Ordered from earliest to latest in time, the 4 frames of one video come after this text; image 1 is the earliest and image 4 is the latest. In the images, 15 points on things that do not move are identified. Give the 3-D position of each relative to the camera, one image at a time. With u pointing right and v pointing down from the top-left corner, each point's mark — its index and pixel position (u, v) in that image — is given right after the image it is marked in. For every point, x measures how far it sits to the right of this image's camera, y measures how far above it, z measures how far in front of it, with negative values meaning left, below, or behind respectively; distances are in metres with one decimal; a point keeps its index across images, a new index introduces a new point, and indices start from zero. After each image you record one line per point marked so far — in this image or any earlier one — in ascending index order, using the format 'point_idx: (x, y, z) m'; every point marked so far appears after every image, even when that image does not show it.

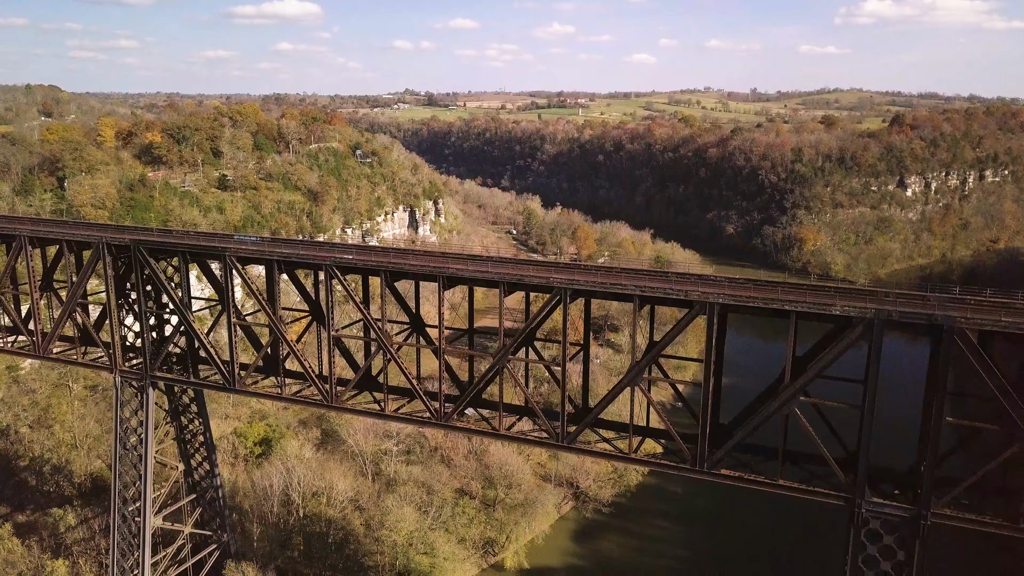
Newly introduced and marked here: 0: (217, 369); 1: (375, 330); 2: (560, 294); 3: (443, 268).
0: (-9.0, -2.5, +19.3) m
1: (-3.8, -1.2, +17.2) m
2: (+1.2, -0.1, +15.1) m
3: (-1.8, +0.5, +16.5) m
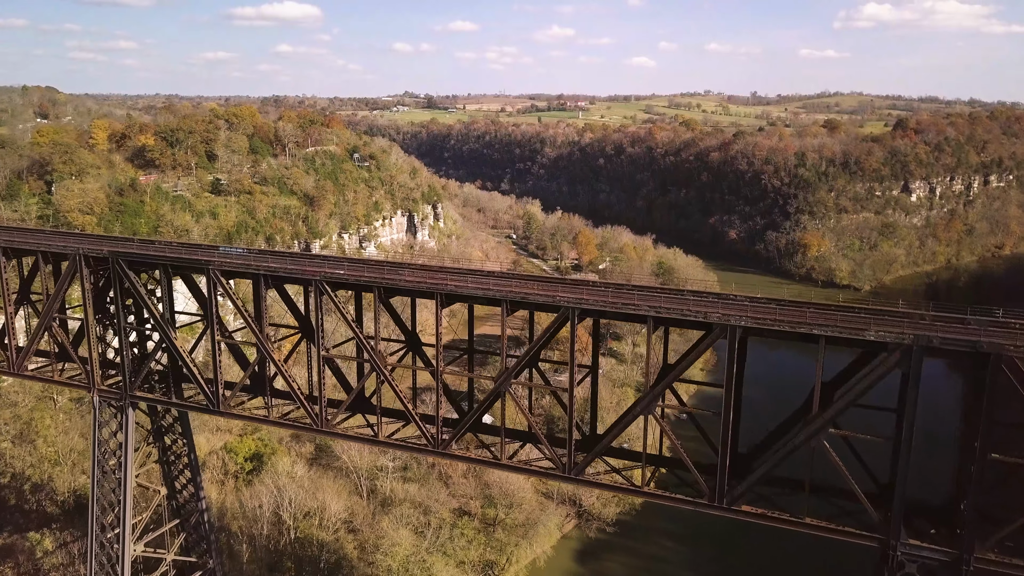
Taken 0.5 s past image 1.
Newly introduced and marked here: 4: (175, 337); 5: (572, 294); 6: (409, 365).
0: (-9.0, -2.9, +18.2) m
1: (-3.7, -1.6, +16.1) m
2: (+1.2, -0.6, +13.9) m
3: (-1.7, +0.1, +15.3) m
4: (-9.8, -1.4, +18.2) m
5: (+1.4, -0.2, +14.4) m
6: (-2.8, -2.1, +16.9) m
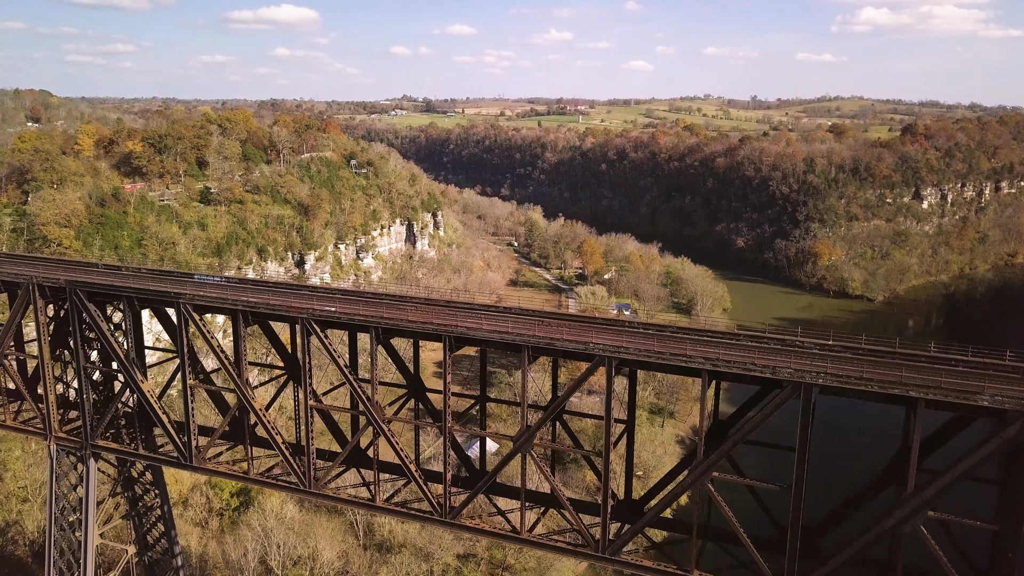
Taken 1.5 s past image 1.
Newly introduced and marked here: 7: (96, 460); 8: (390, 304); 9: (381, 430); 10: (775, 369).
0: (-8.5, -3.8, +15.8) m
1: (-3.2, -2.5, +13.8) m
2: (+1.7, -1.4, +11.6) m
3: (-1.3, -0.8, +13.0) m
4: (-9.3, -2.3, +15.8) m
5: (+1.8, -1.0, +12.1) m
6: (-2.3, -3.0, +14.6) m
7: (-11.1, -4.6, +16.8) m
8: (-2.8, -0.4, +14.7) m
9: (-2.9, -3.1, +13.9) m
10: (+4.5, -1.4, +10.8) m
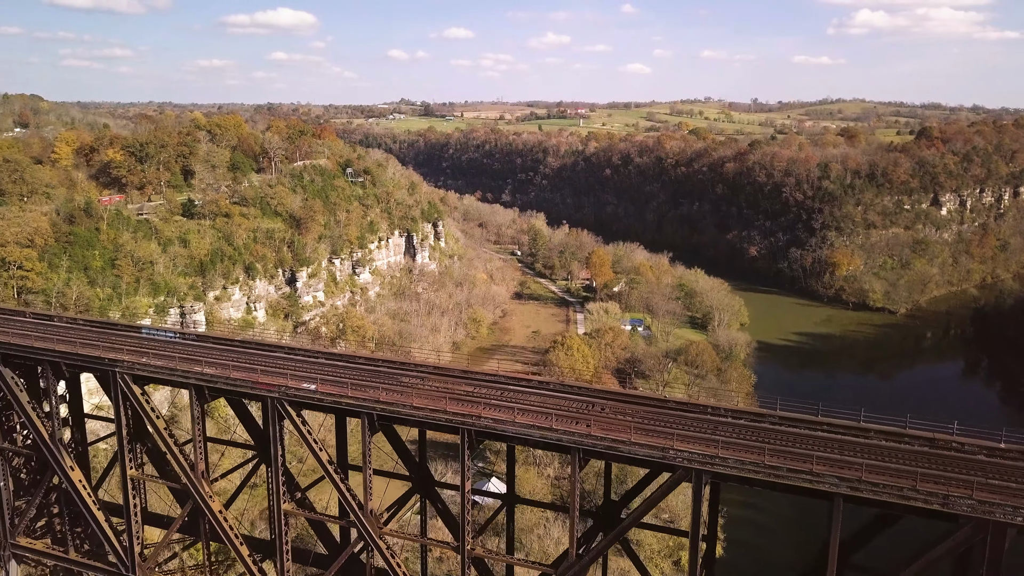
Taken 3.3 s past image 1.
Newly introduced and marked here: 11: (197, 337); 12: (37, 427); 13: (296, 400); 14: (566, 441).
0: (-7.9, -5.0, +12.5) m
1: (-2.6, -3.6, +10.4) m
2: (+2.3, -2.5, +8.3) m
3: (-0.6, -1.9, +9.7) m
4: (-8.7, -3.5, +12.5) m
5: (+2.5, -2.1, +8.7) m
6: (-1.7, -4.1, +11.2) m
7: (-10.4, -5.8, +13.4) m
8: (-2.2, -1.5, +11.3) m
9: (-2.2, -4.3, +10.5) m
10: (+5.2, -2.5, +7.5) m
11: (-7.0, -0.8, +14.2) m
12: (-9.2, -2.7, +12.3) m
13: (-3.5, -1.8, +10.4) m
14: (+0.8, -2.2, +8.9) m
